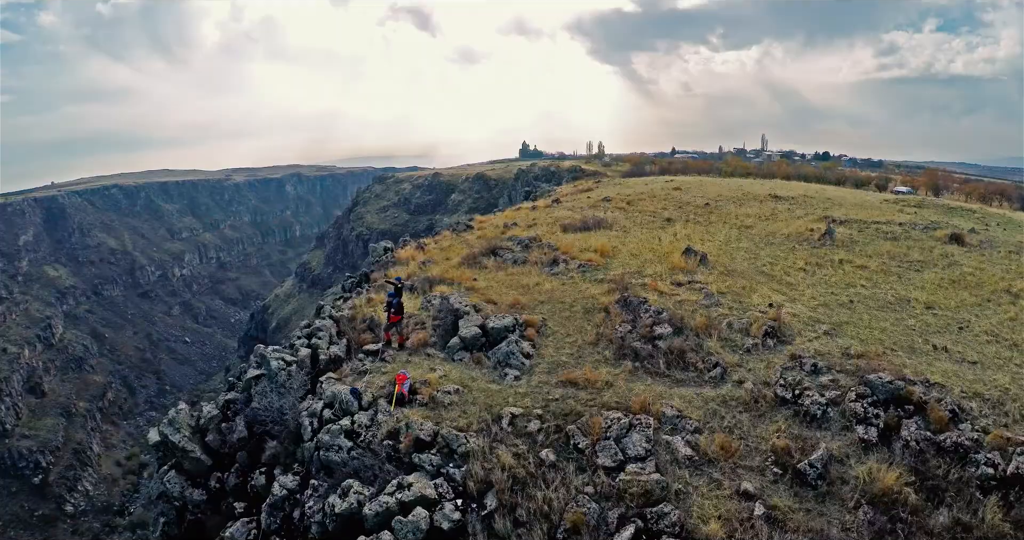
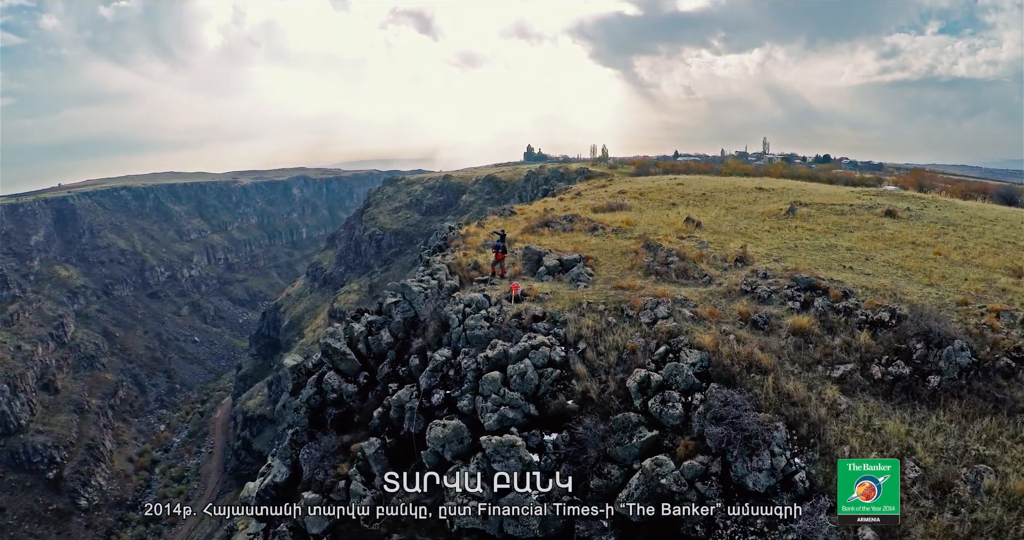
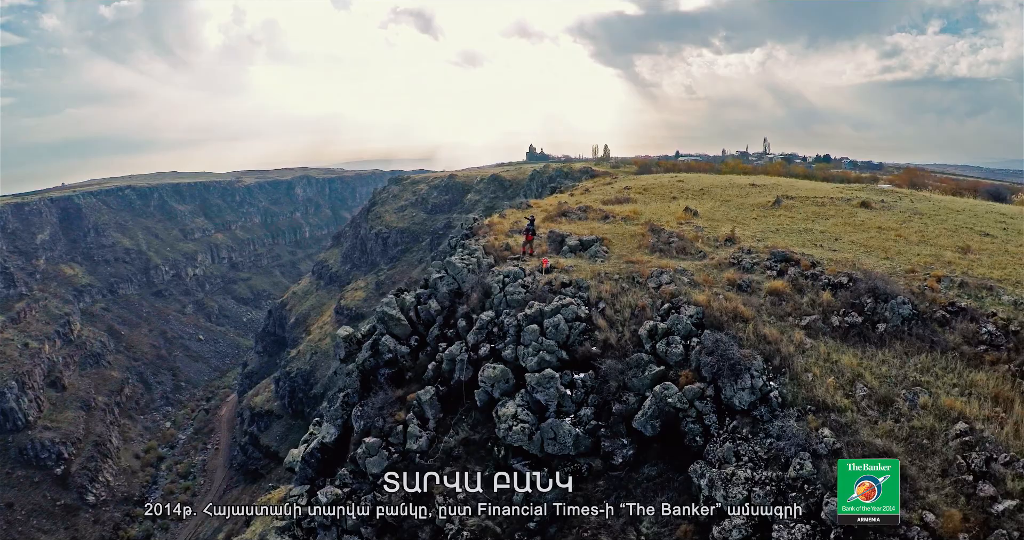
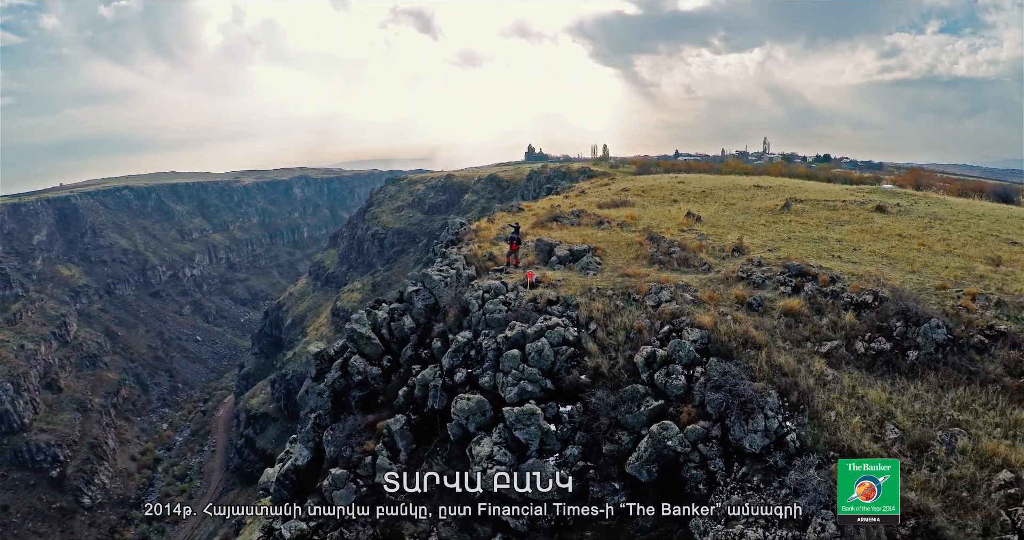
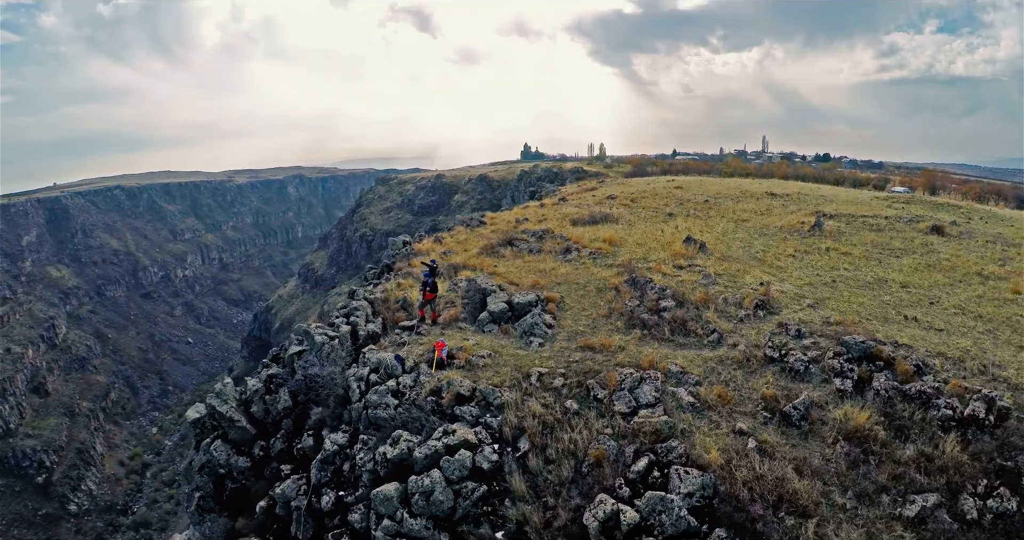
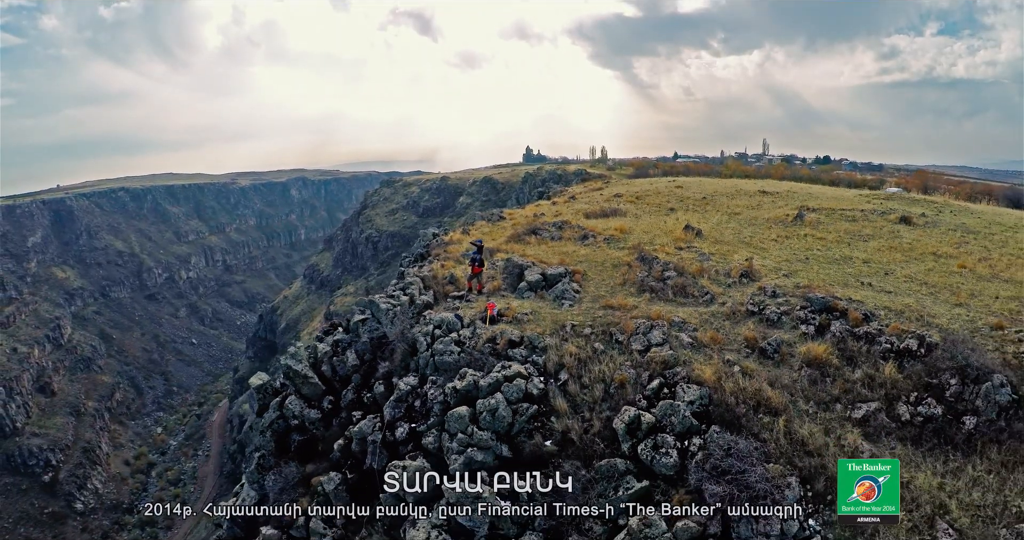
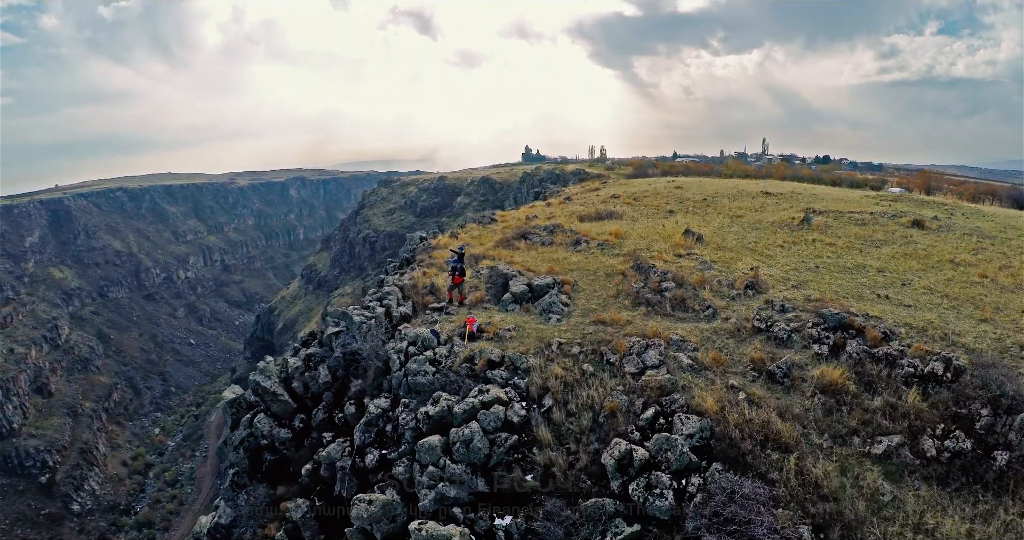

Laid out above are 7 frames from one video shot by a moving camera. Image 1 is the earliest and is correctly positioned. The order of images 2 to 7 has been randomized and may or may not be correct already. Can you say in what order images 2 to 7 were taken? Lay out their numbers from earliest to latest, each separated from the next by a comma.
5, 7, 6, 2, 4, 3
